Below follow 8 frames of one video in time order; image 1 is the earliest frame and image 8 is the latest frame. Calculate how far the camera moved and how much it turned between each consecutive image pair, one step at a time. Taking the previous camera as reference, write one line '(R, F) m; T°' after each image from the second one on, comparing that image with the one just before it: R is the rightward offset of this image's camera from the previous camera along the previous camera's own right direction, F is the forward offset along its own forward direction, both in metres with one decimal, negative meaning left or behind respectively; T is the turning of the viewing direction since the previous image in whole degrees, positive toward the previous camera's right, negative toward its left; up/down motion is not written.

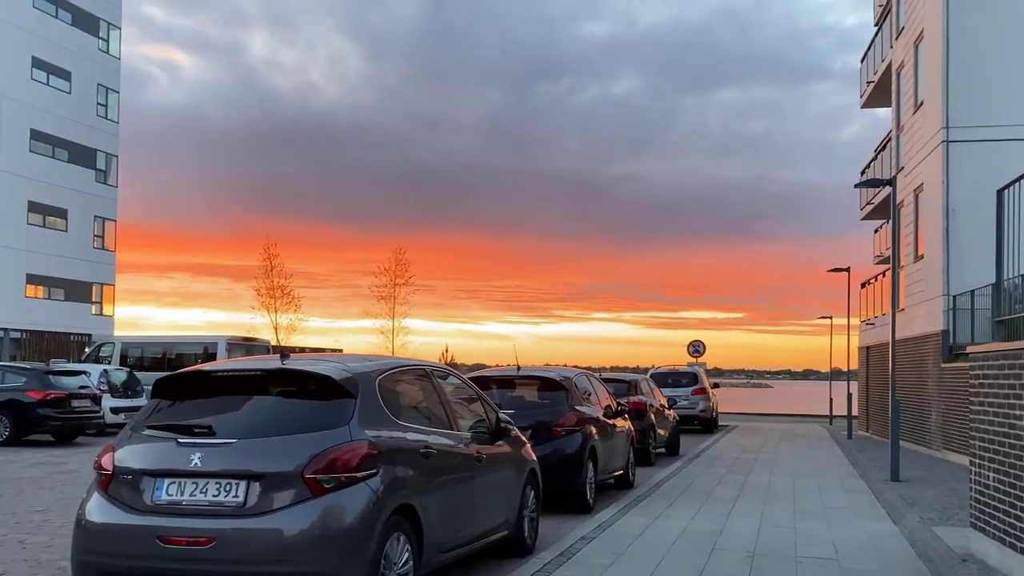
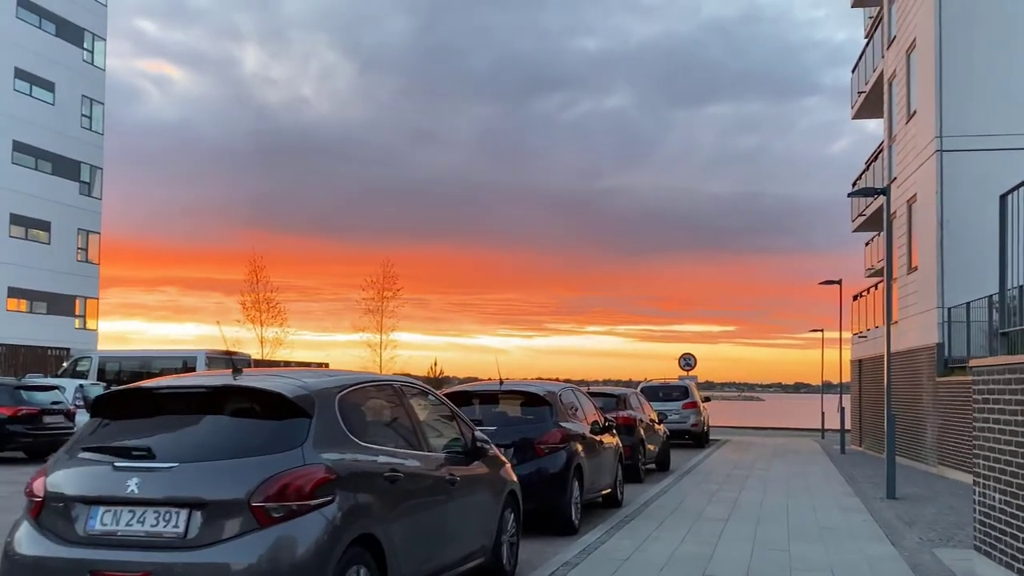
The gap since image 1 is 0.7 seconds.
(+0.1, +0.5) m; +1°
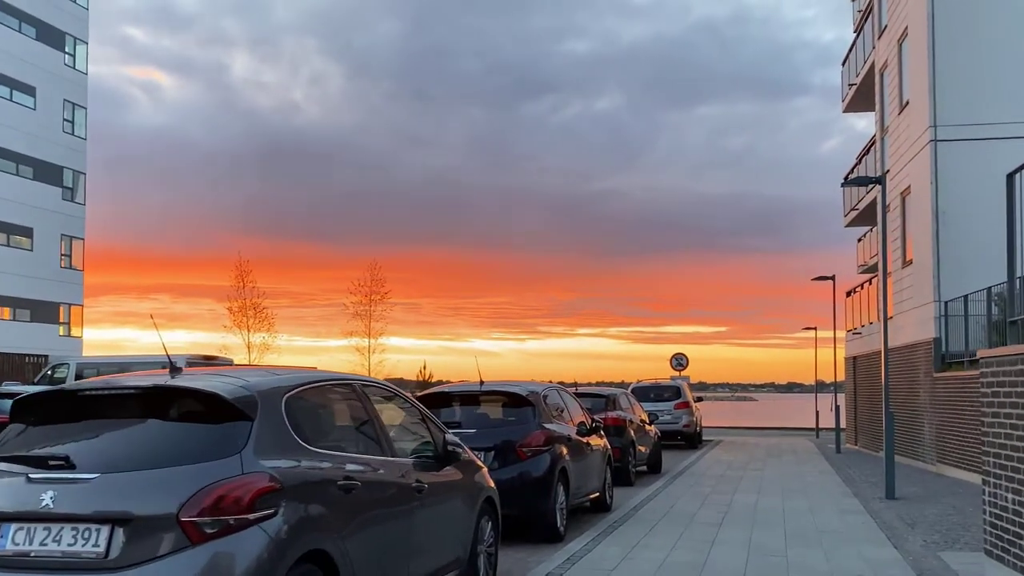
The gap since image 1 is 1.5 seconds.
(+0.1, +0.5) m; 0°
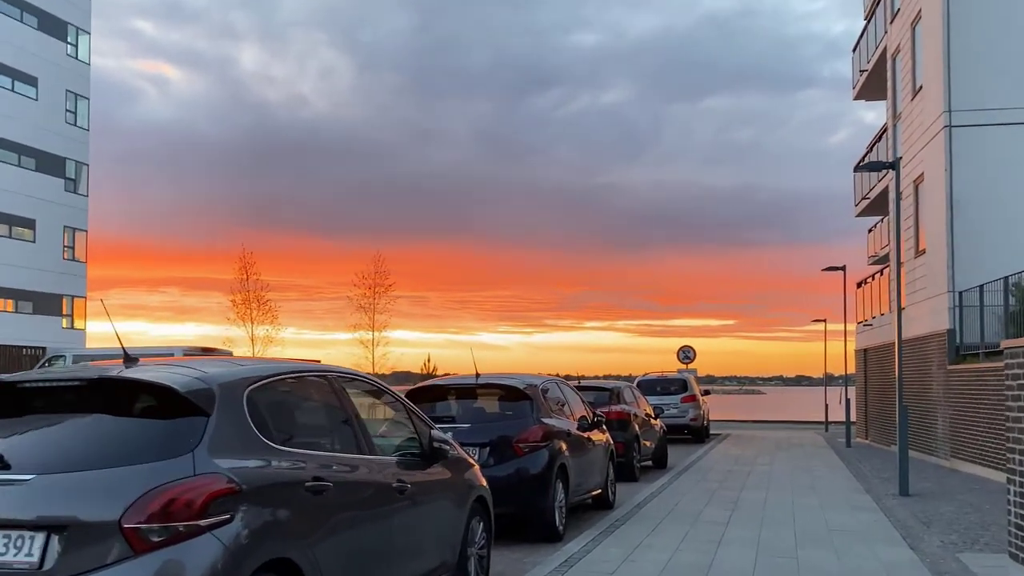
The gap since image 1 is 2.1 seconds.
(+0.1, +0.4) m; 0°
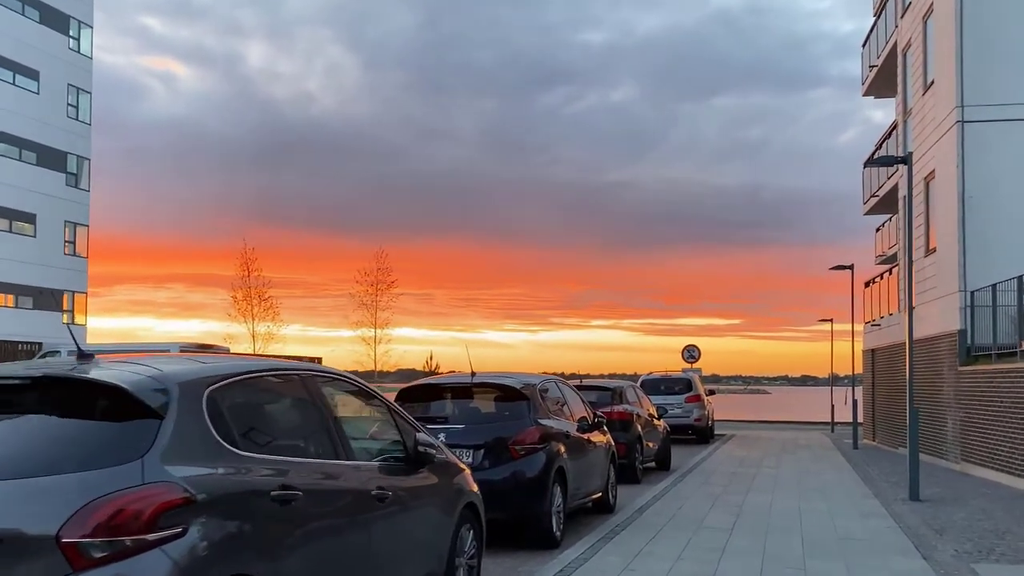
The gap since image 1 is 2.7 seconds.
(+0.1, +0.4) m; 0°
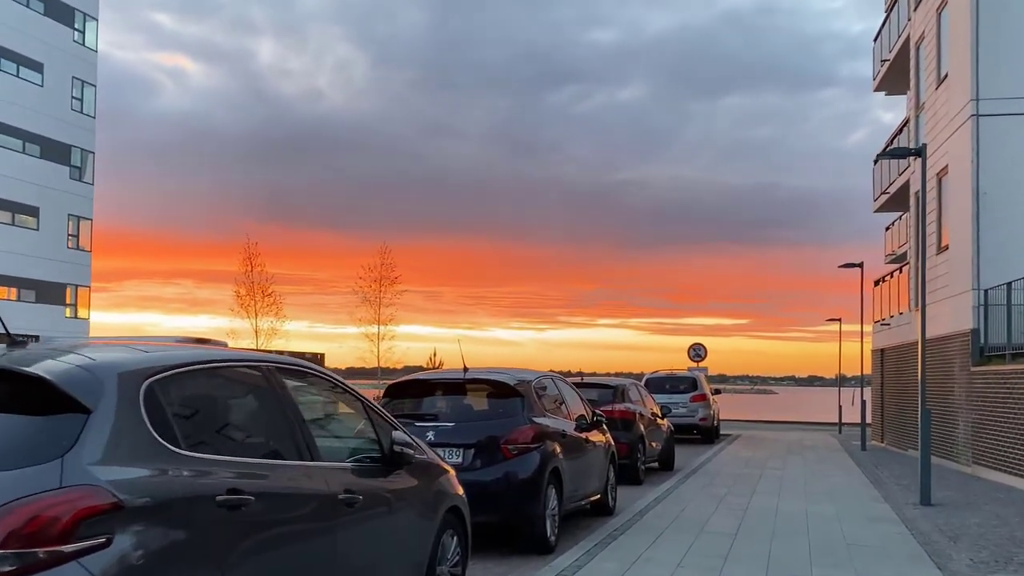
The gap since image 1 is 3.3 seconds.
(+0.1, +0.4) m; 0°
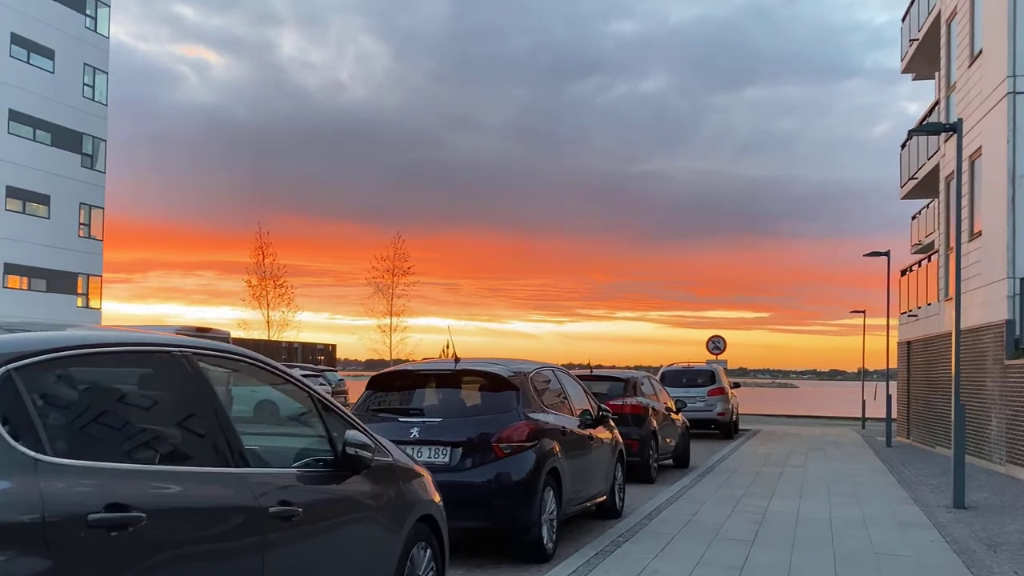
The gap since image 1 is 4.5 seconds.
(+0.2, +0.8) m; -1°
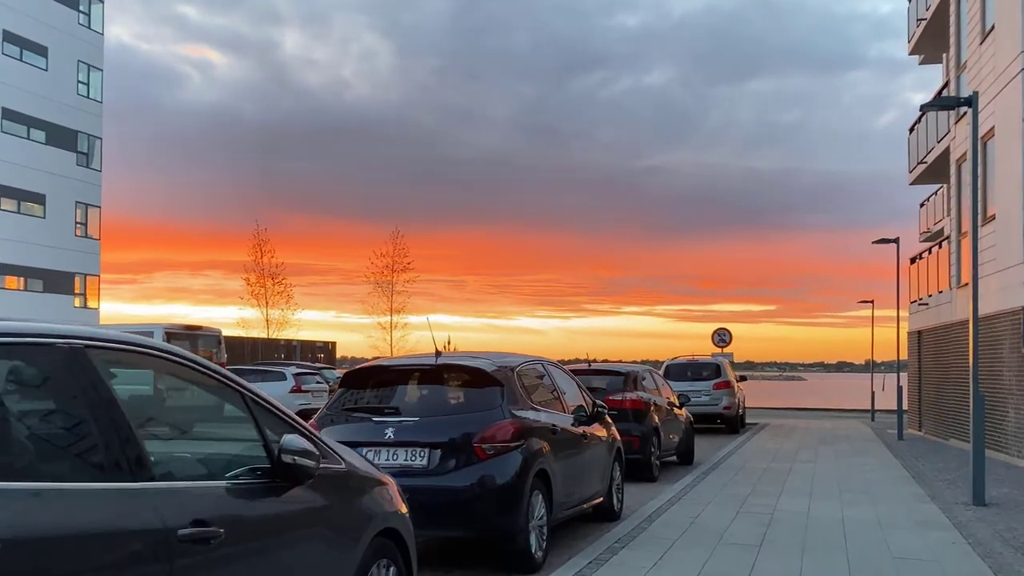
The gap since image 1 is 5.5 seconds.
(+0.2, +0.6) m; 0°
